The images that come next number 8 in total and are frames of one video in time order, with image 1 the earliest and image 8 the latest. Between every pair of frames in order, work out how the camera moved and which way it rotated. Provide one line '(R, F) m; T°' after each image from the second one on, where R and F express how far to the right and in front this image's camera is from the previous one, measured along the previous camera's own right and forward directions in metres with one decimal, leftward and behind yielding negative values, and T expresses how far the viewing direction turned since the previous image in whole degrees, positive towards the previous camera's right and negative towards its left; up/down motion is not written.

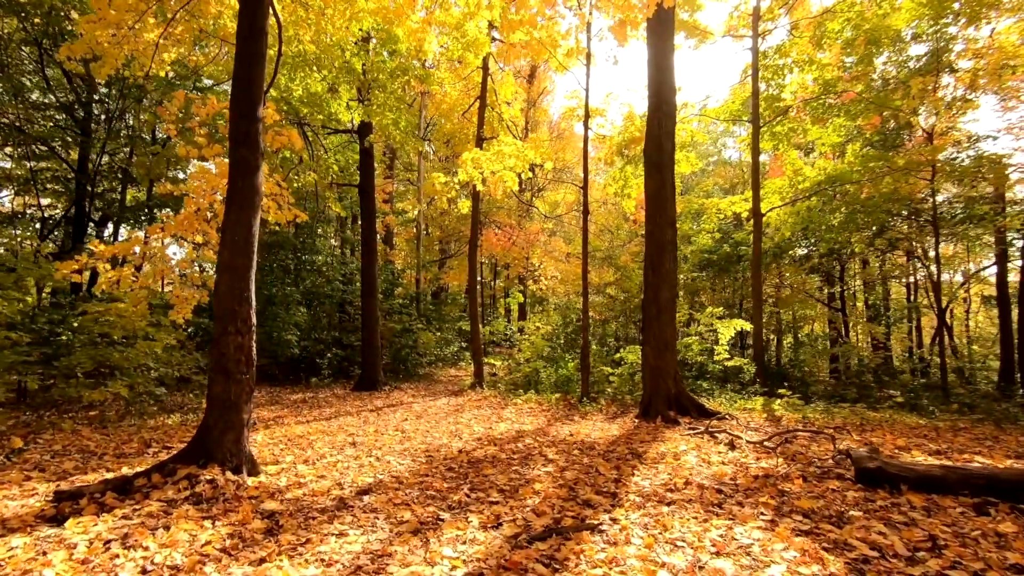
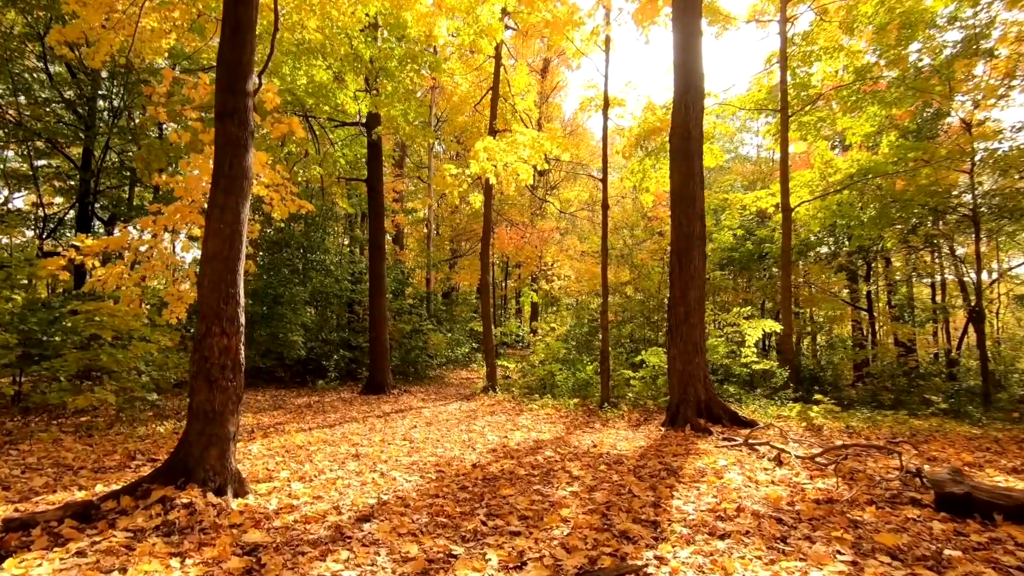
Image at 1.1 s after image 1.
(-0.1, +0.5) m; -1°
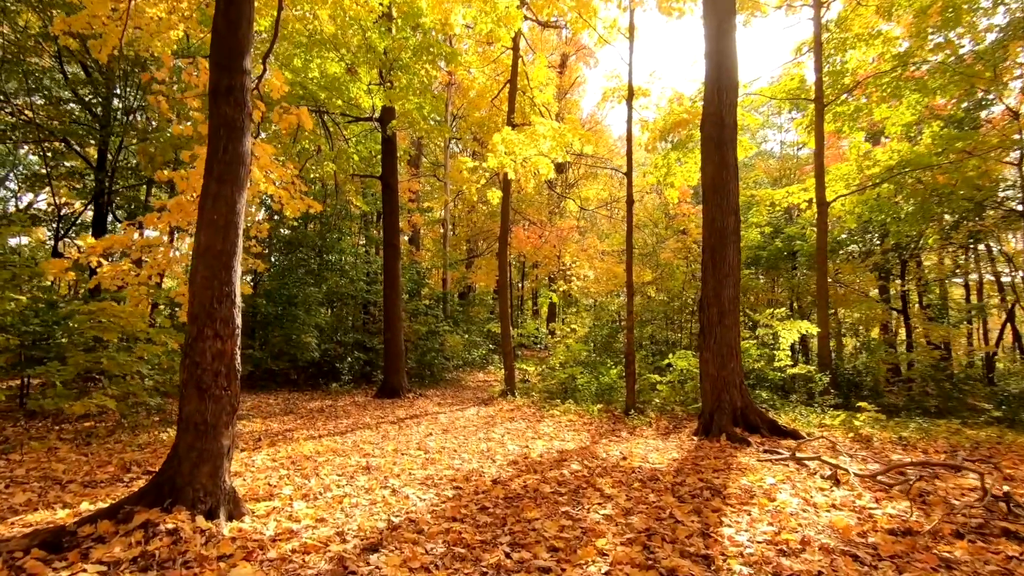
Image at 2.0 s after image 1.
(-0.1, +0.4) m; -2°
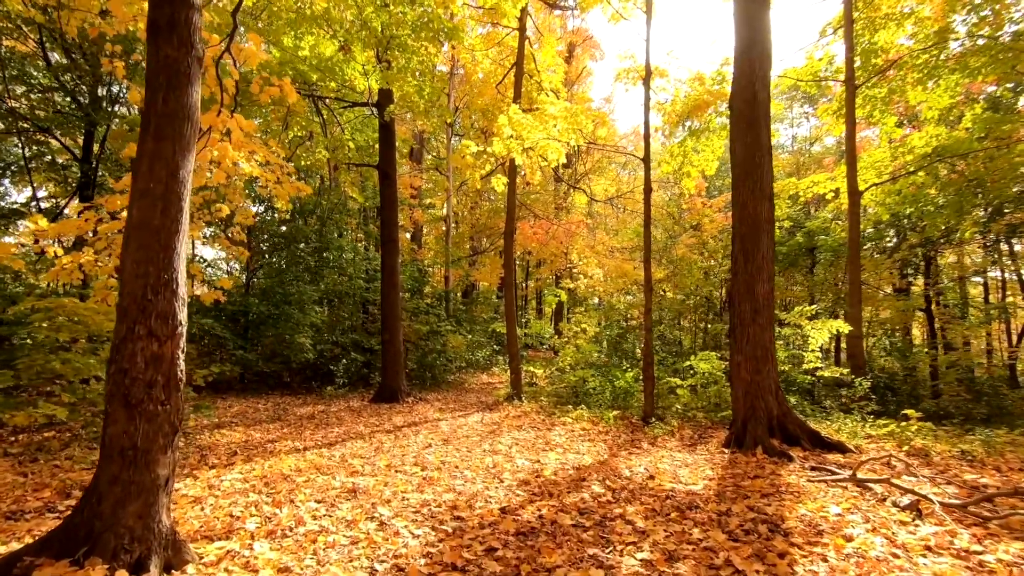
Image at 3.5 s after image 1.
(-0.1, +0.7) m; 0°
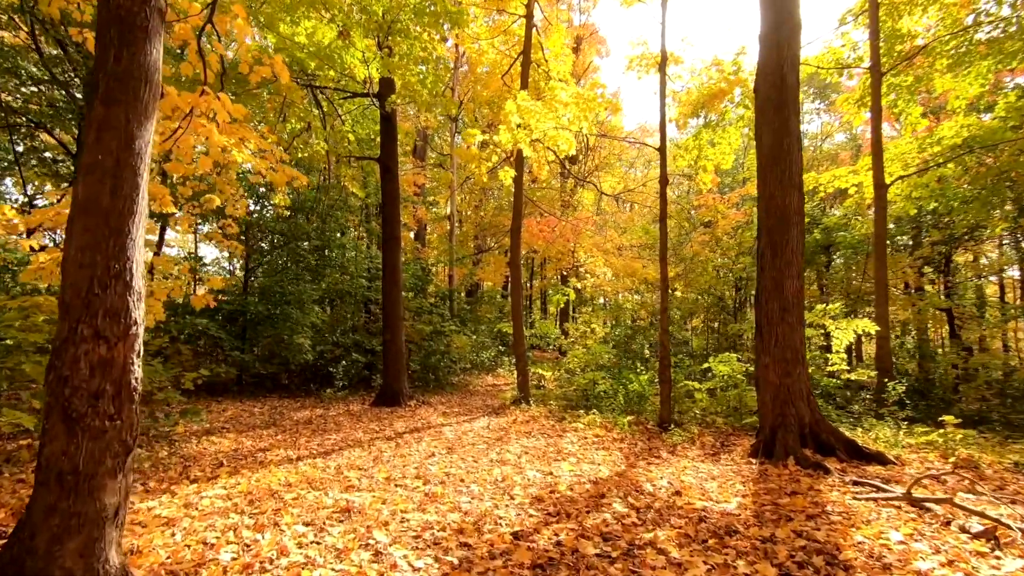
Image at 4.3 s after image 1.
(-0.1, +0.4) m; 0°
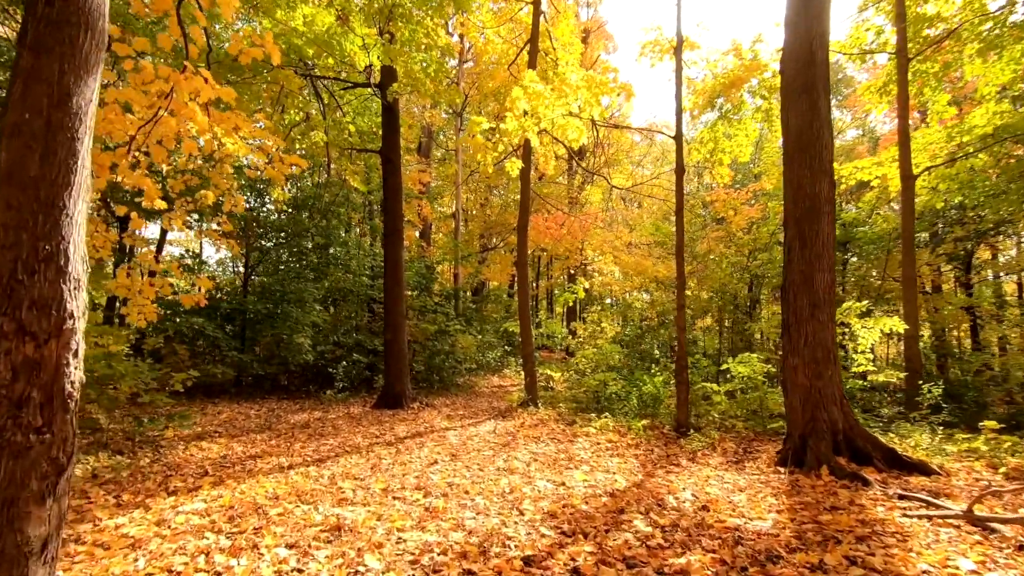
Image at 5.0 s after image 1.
(0.0, +0.4) m; -1°
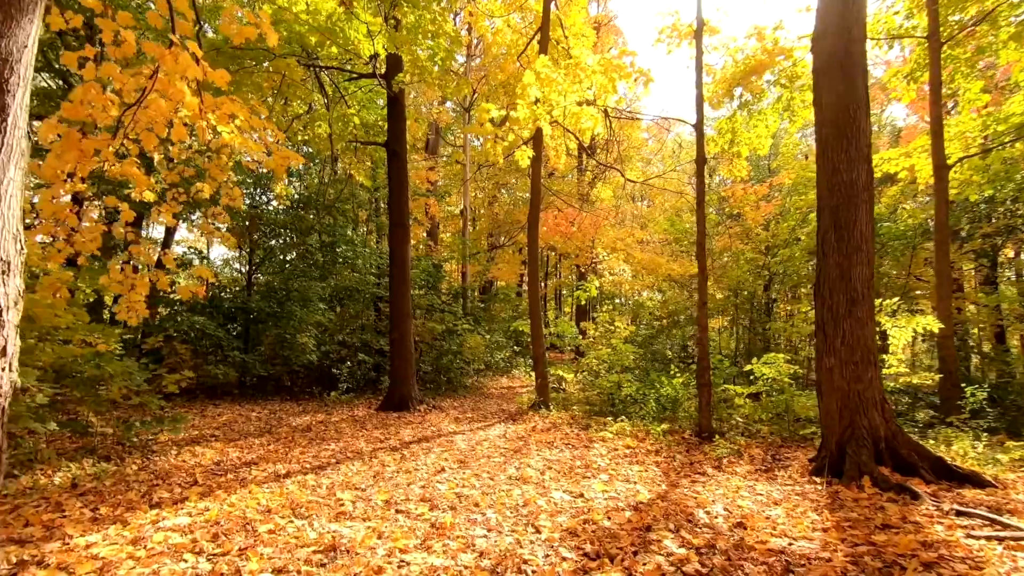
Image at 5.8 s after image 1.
(-0.1, +0.4) m; -1°
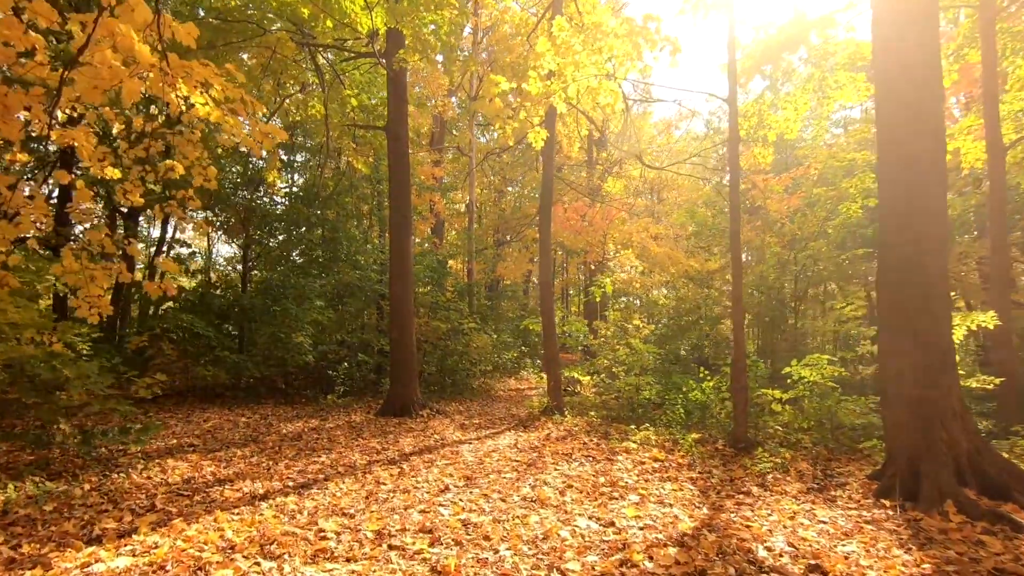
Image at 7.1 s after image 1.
(-0.1, +0.7) m; -1°
